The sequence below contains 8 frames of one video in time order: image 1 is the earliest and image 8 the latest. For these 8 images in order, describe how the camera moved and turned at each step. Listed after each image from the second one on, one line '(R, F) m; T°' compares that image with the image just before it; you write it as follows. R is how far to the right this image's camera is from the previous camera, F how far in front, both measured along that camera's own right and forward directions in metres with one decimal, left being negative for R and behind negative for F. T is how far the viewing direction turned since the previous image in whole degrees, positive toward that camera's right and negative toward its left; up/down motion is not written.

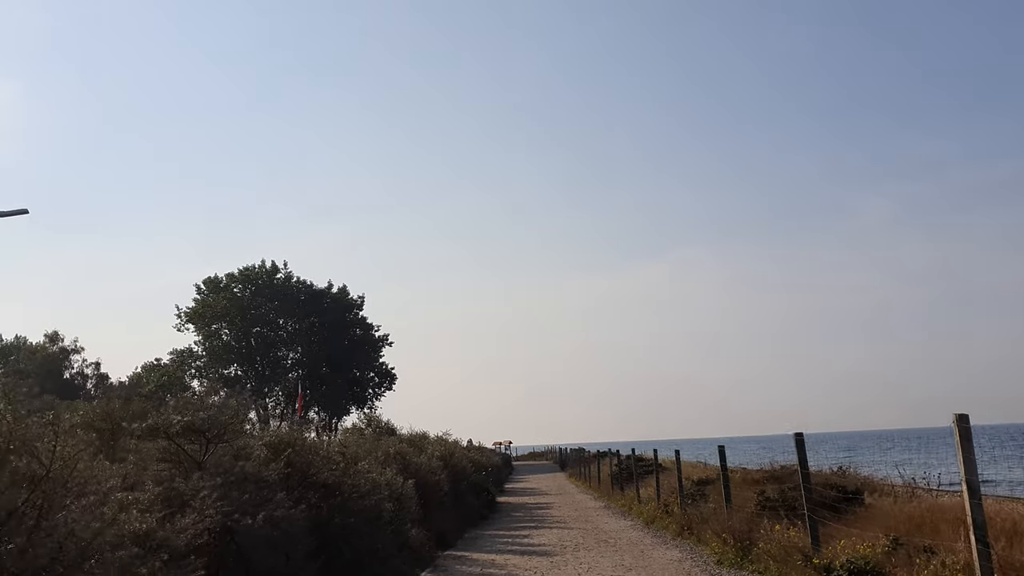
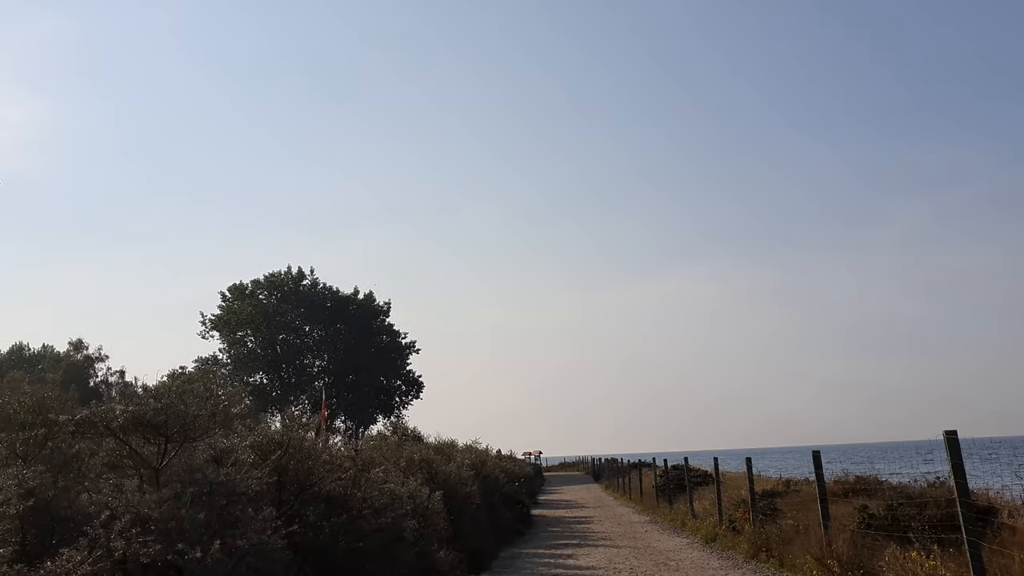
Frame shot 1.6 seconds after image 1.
(-0.3, +2.5) m; -2°
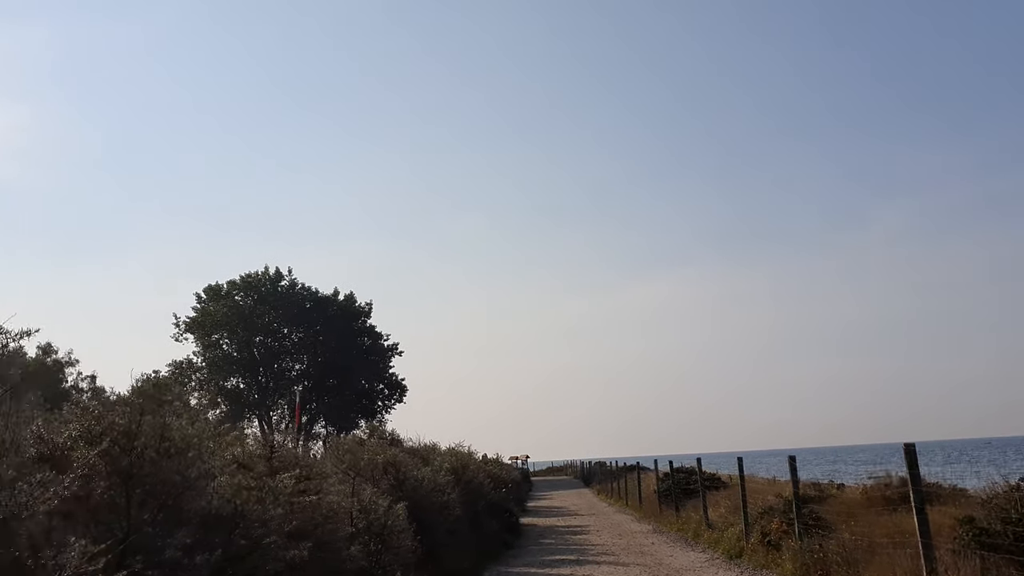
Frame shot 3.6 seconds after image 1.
(0.0, +3.1) m; +1°
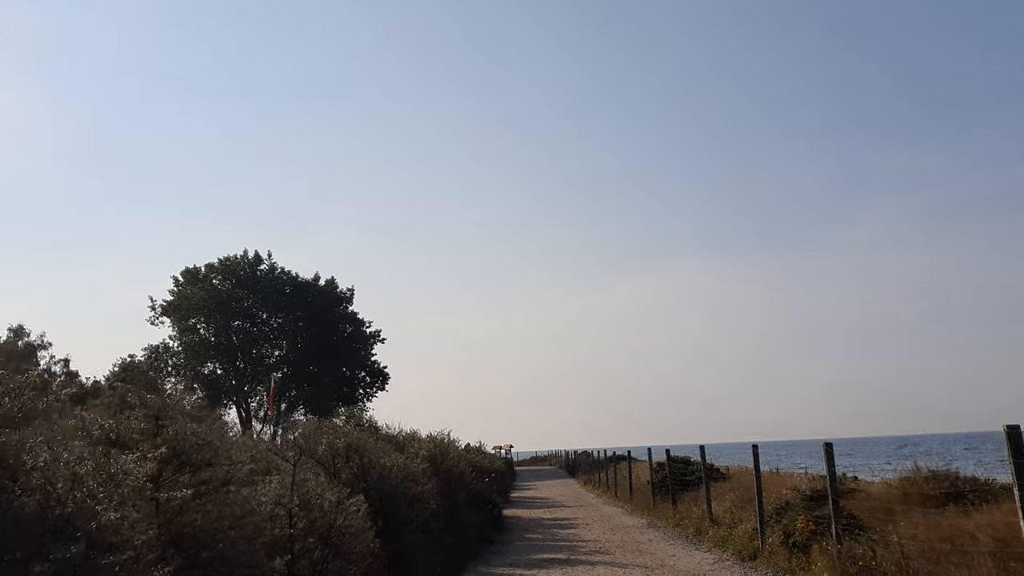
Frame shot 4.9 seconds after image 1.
(0.0, +2.1) m; +1°
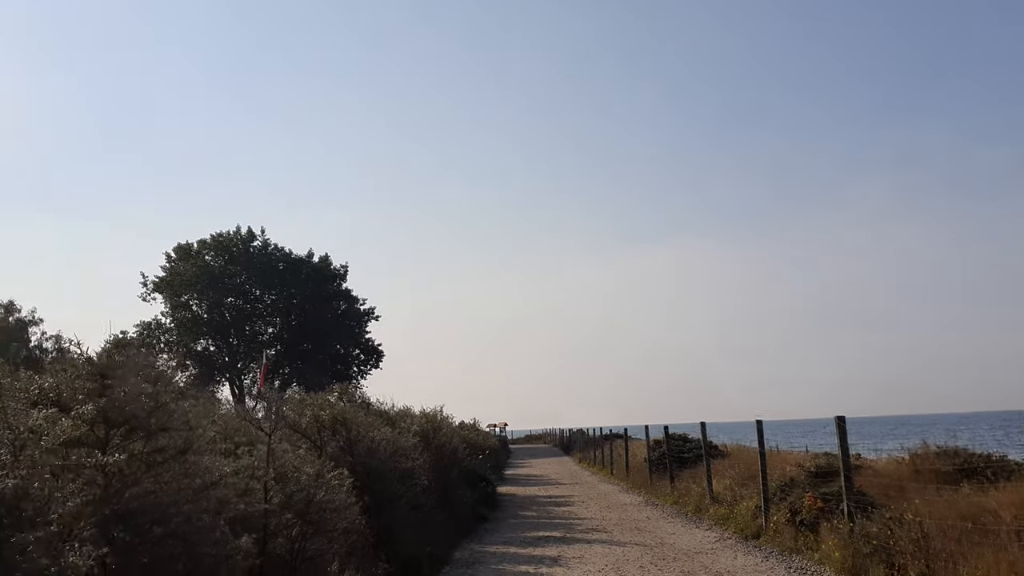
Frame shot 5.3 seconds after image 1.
(0.0, +0.6) m; 0°
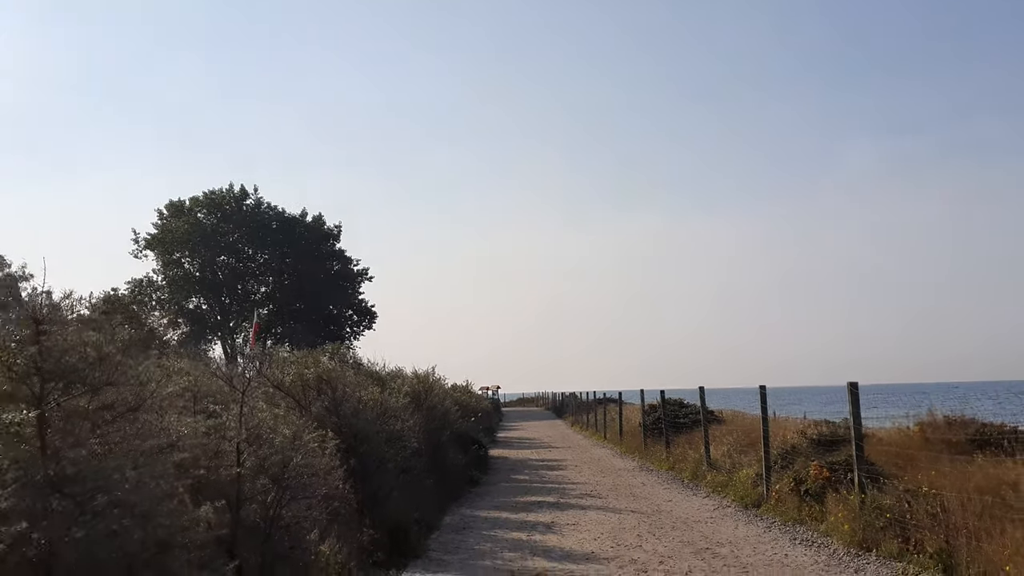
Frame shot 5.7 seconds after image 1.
(0.0, +0.6) m; 0°
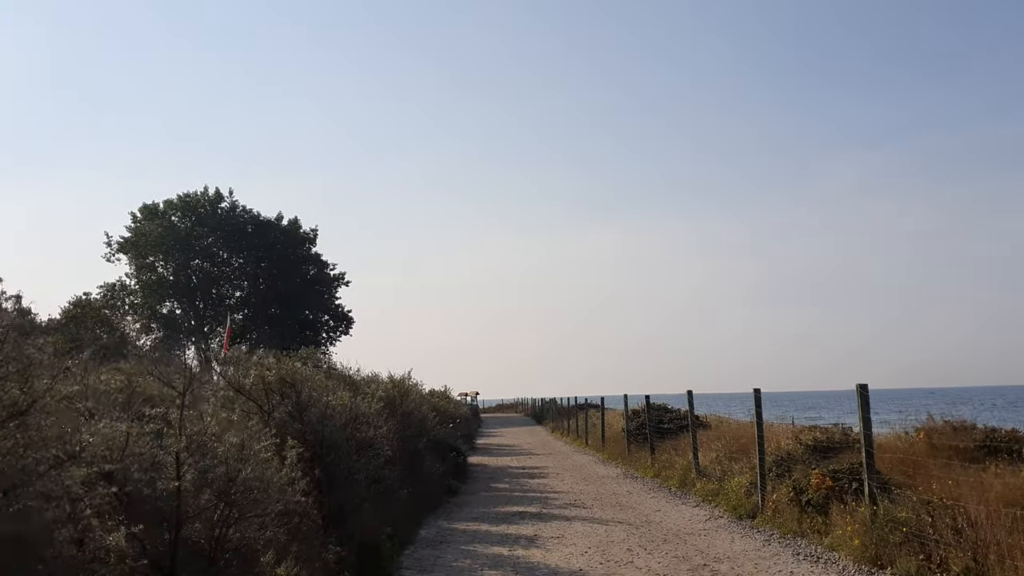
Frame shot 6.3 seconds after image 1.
(0.0, +0.8) m; +1°
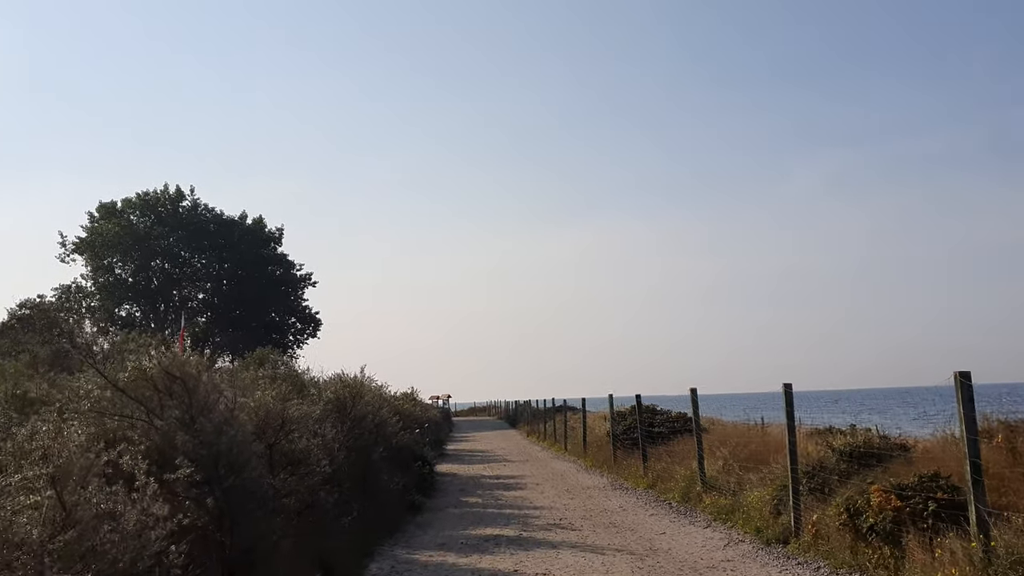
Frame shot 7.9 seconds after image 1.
(0.0, +2.5) m; +2°
